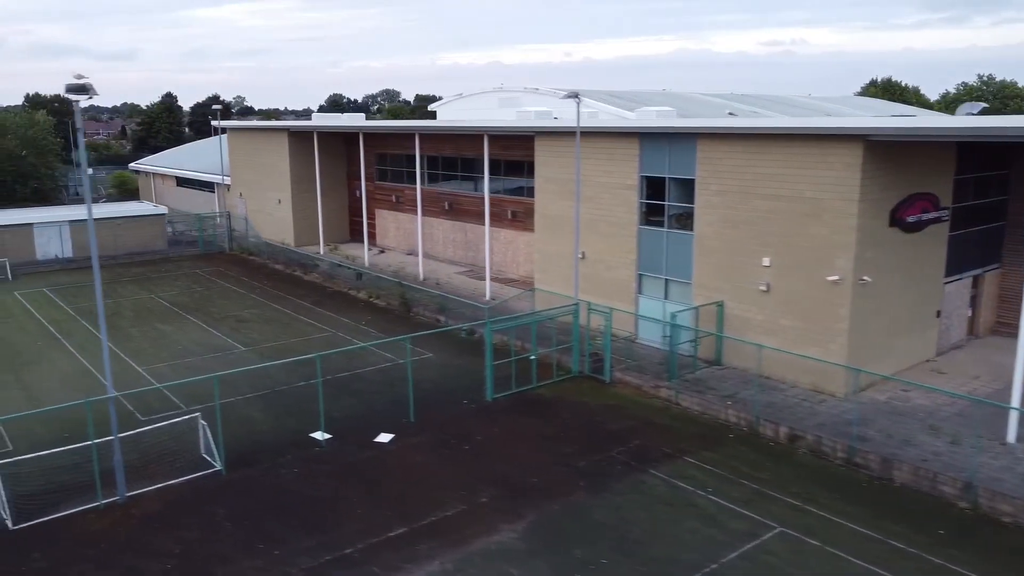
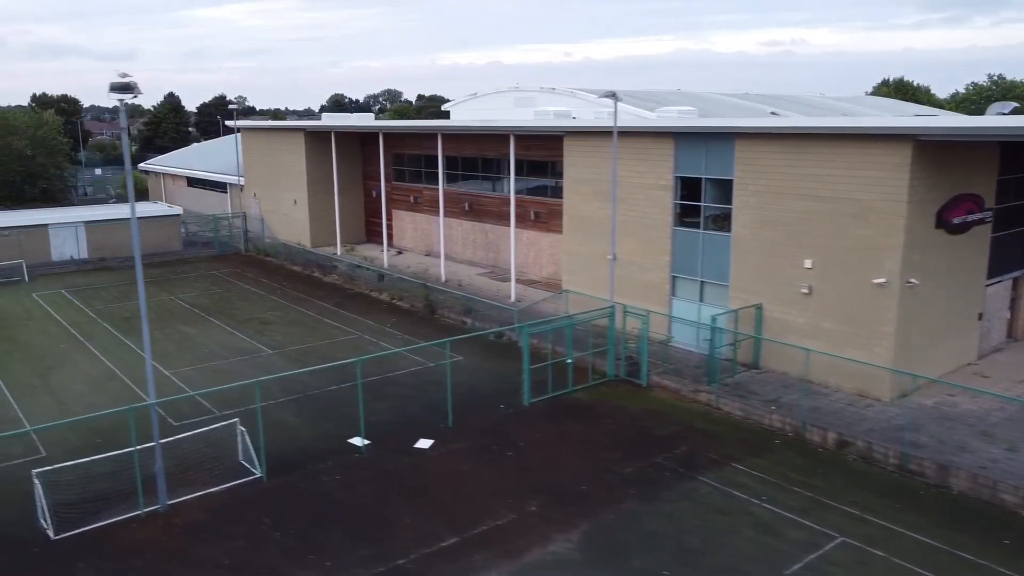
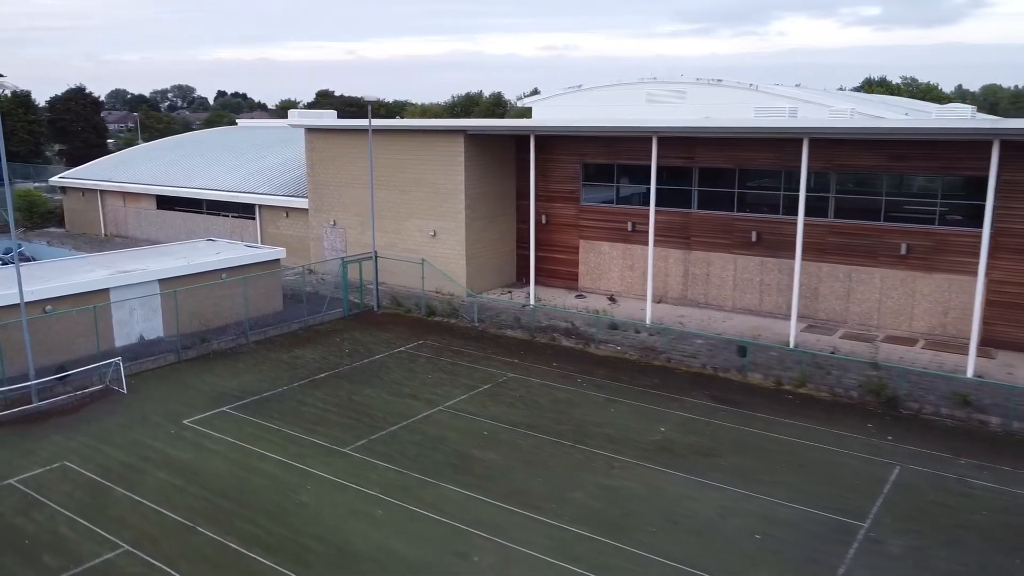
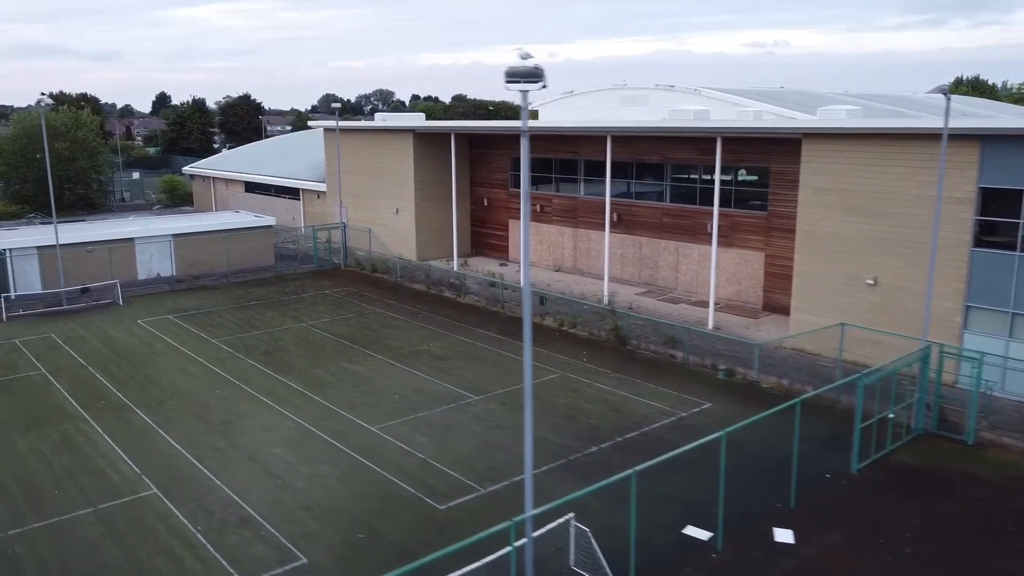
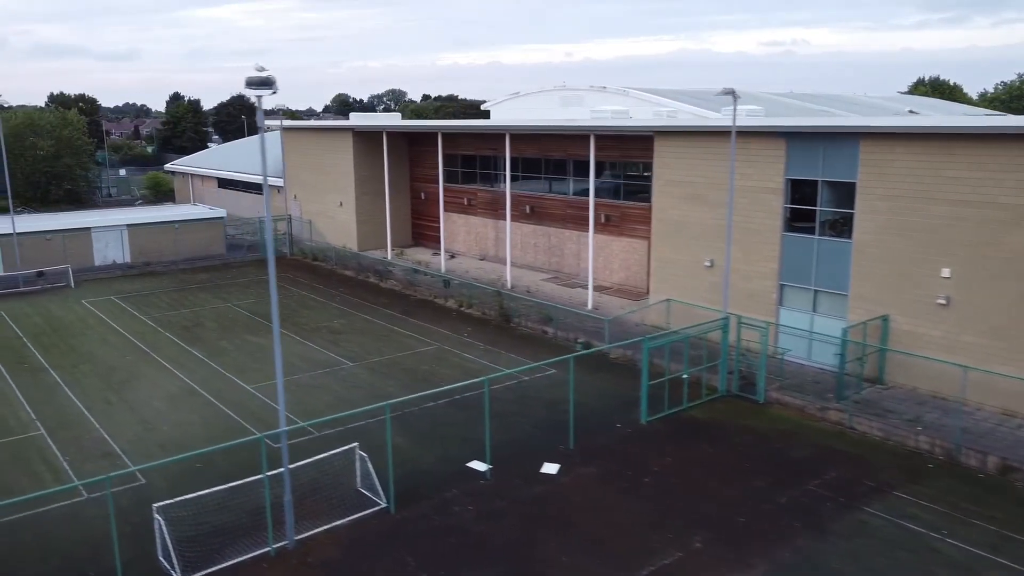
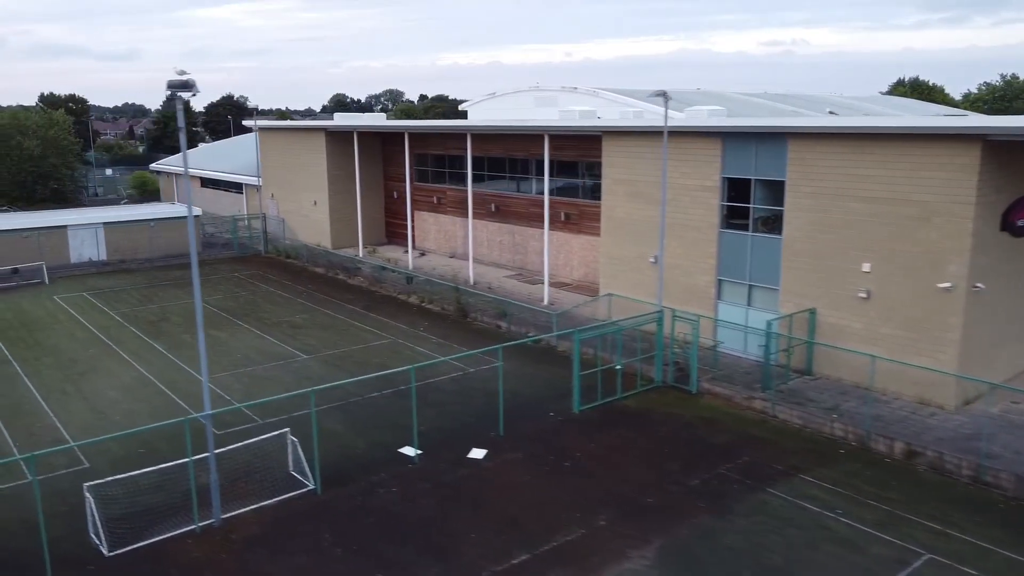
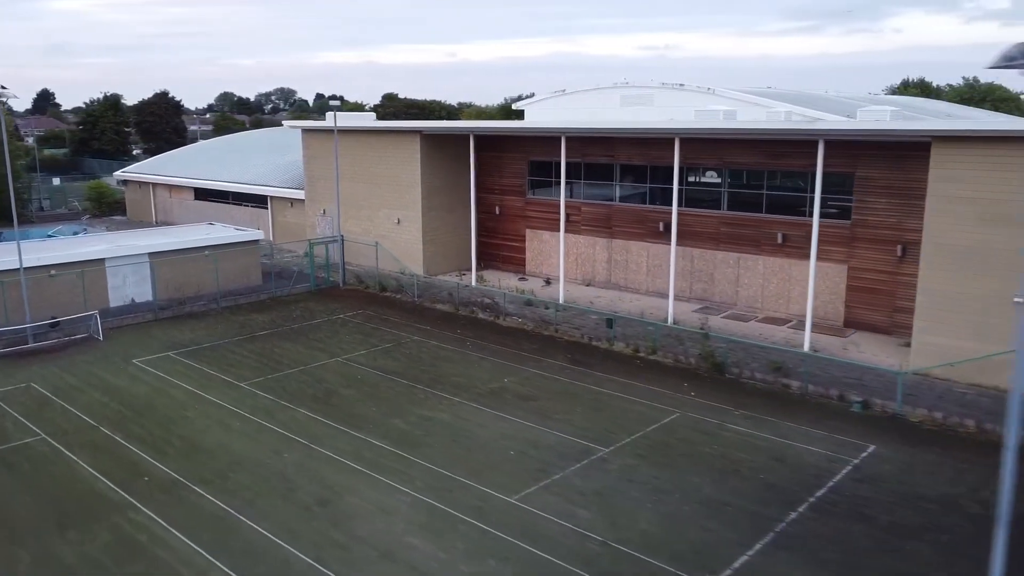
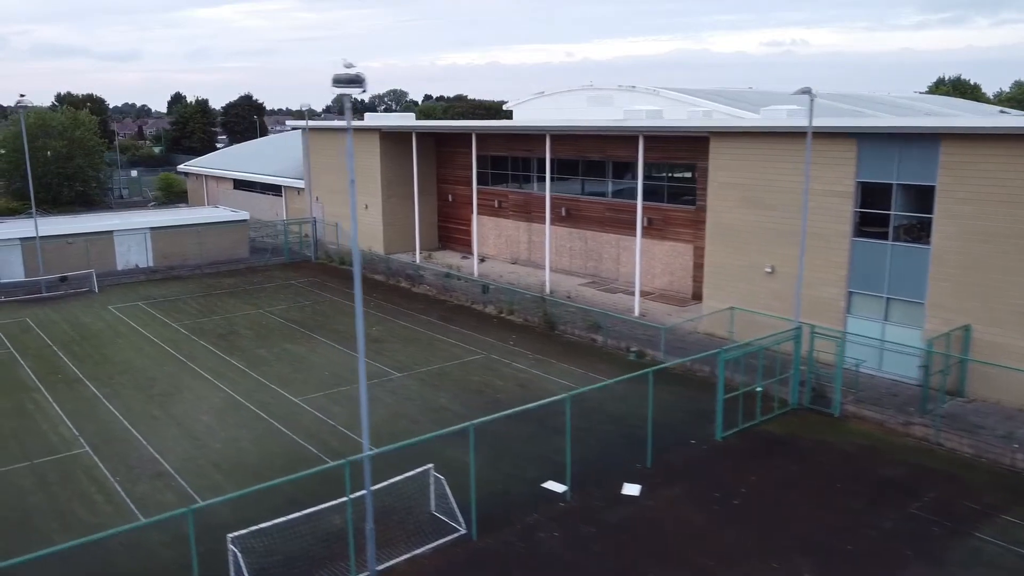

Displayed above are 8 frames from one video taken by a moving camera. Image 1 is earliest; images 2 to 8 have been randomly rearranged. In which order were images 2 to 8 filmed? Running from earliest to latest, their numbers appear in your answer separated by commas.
2, 6, 5, 8, 4, 7, 3
